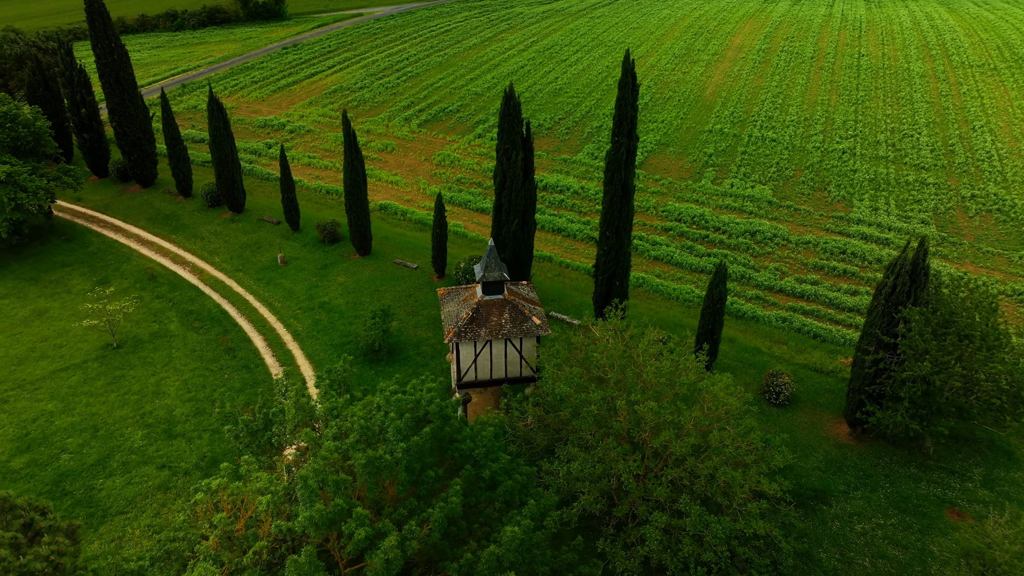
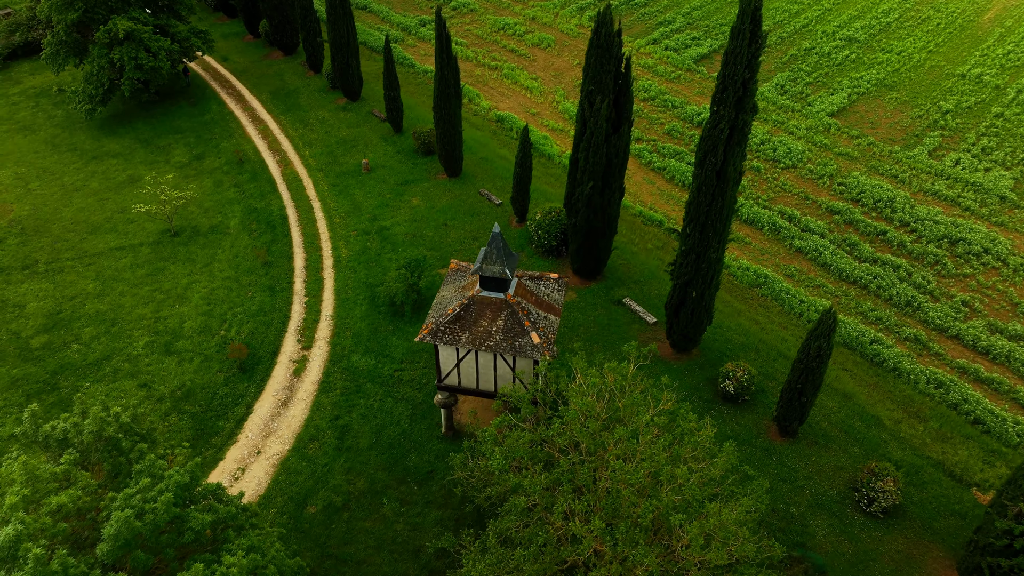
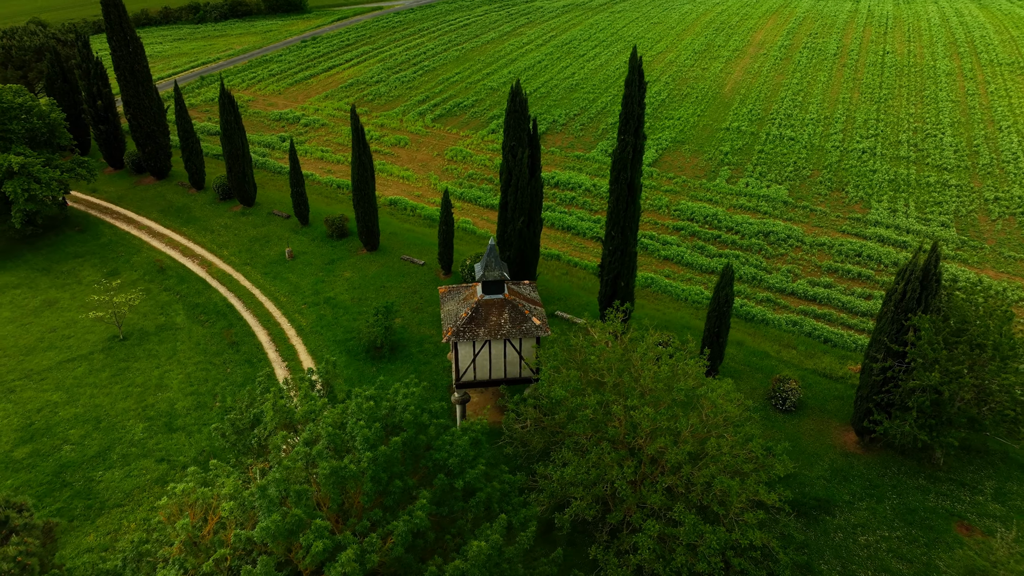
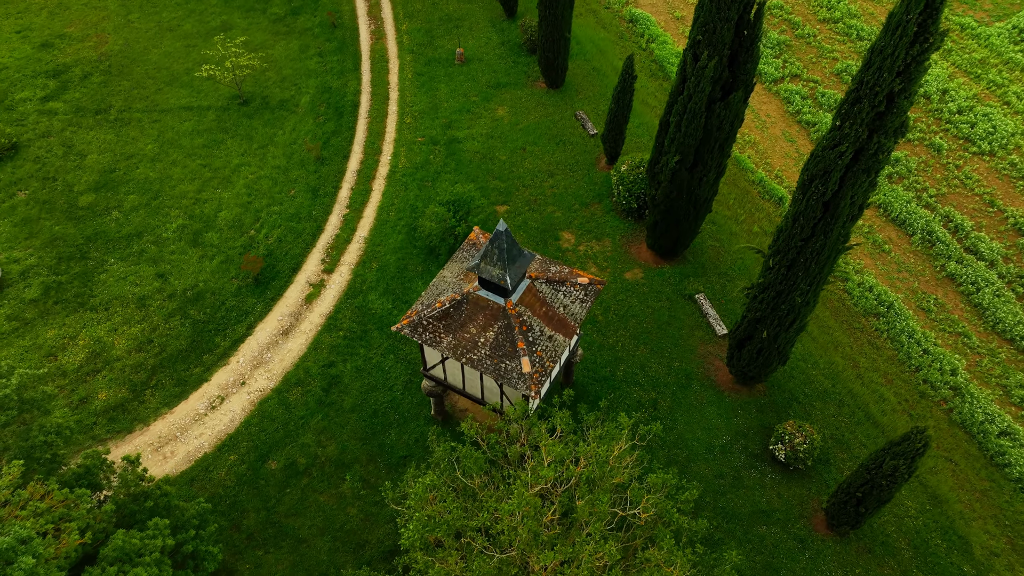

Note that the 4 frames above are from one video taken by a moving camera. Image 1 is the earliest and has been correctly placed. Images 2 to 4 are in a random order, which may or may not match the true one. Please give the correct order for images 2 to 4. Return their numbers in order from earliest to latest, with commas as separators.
3, 2, 4
